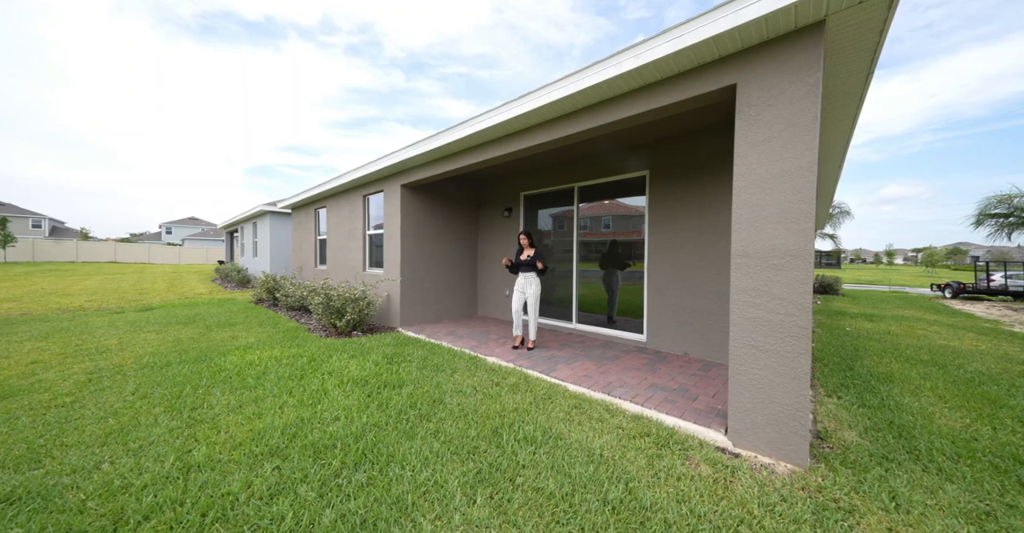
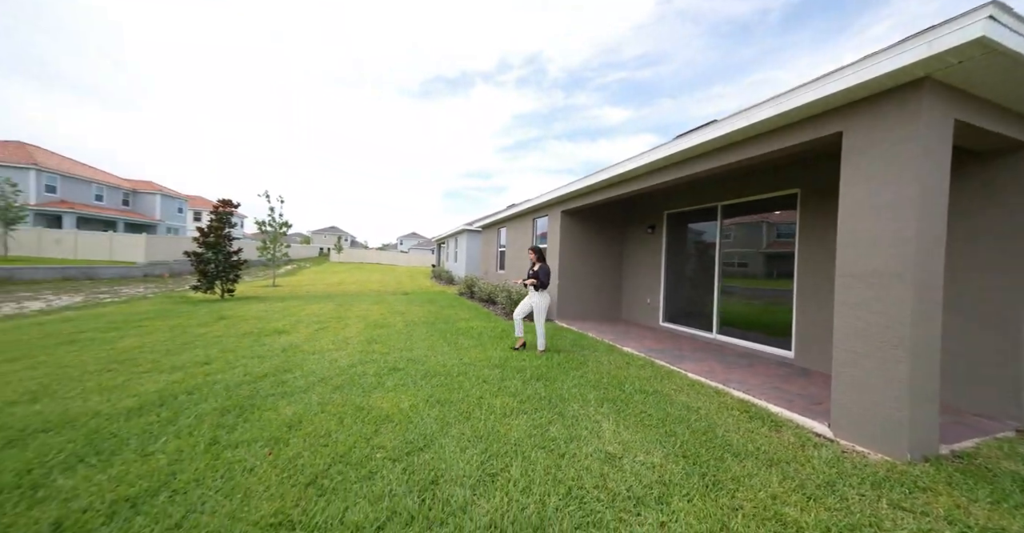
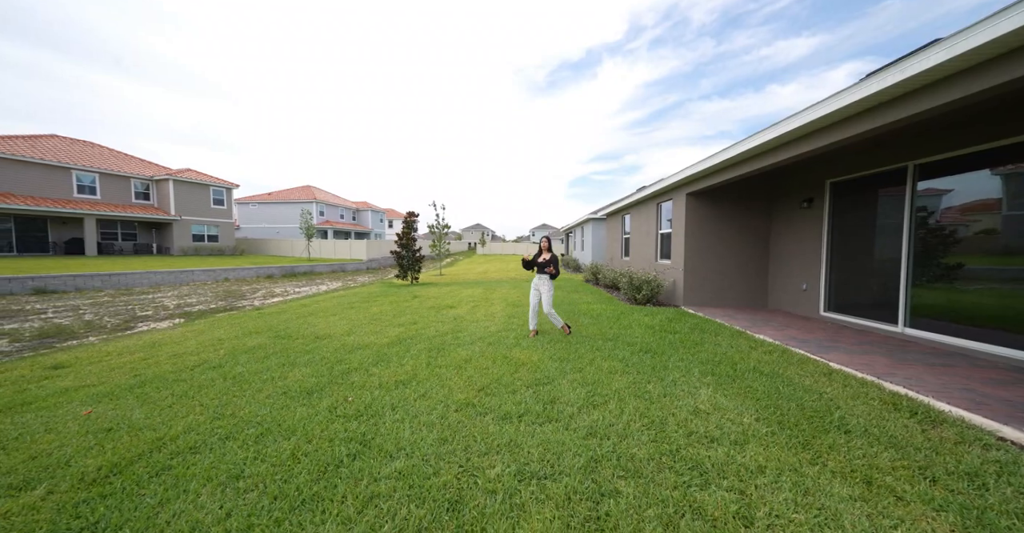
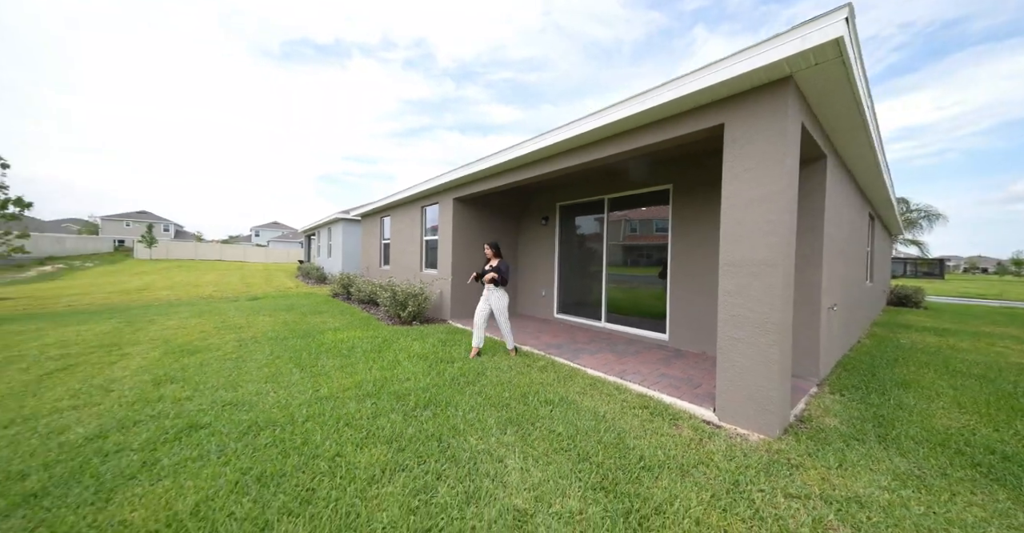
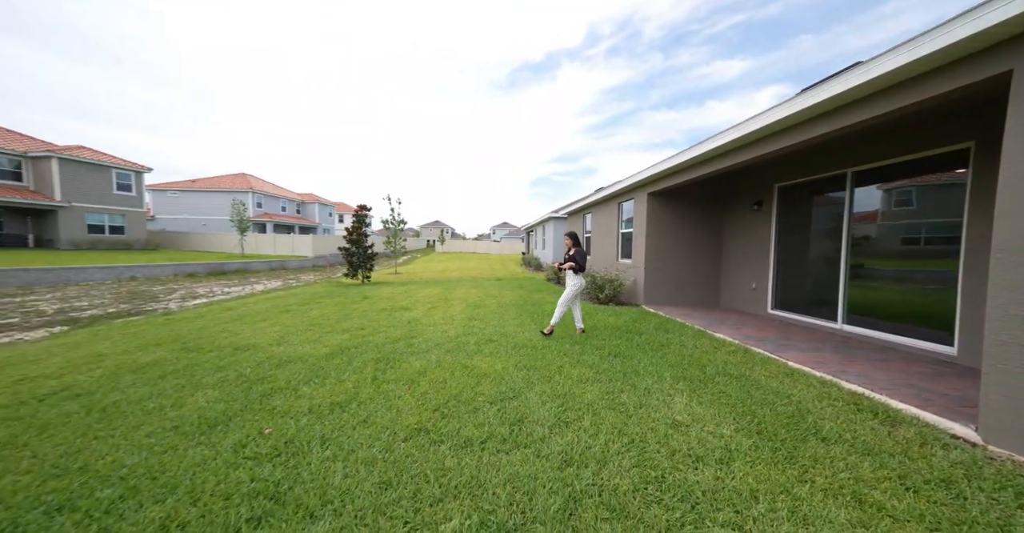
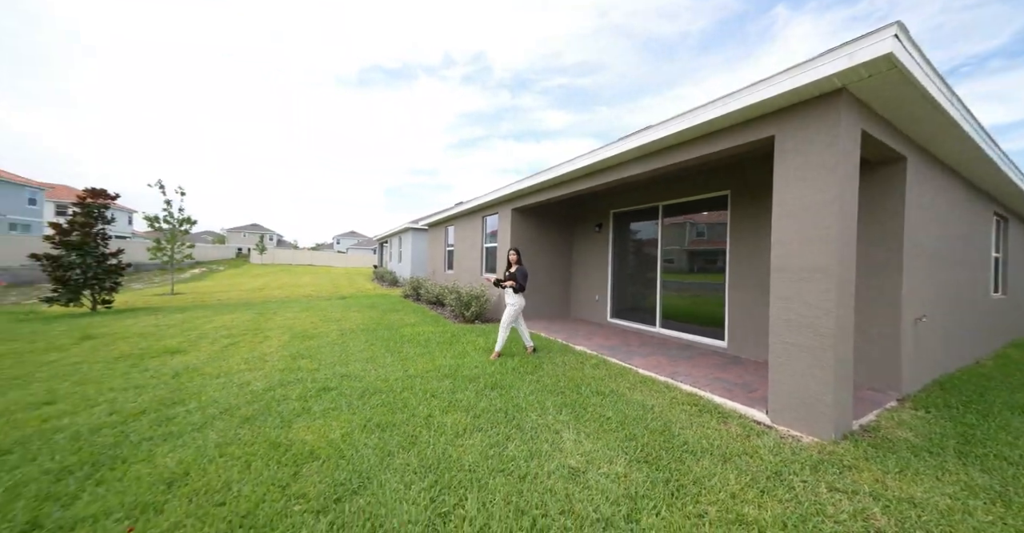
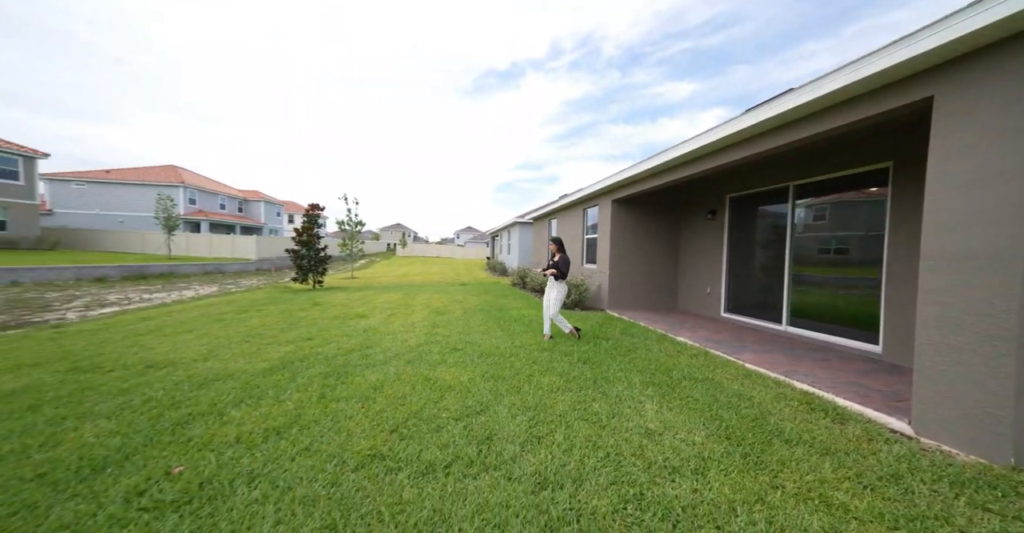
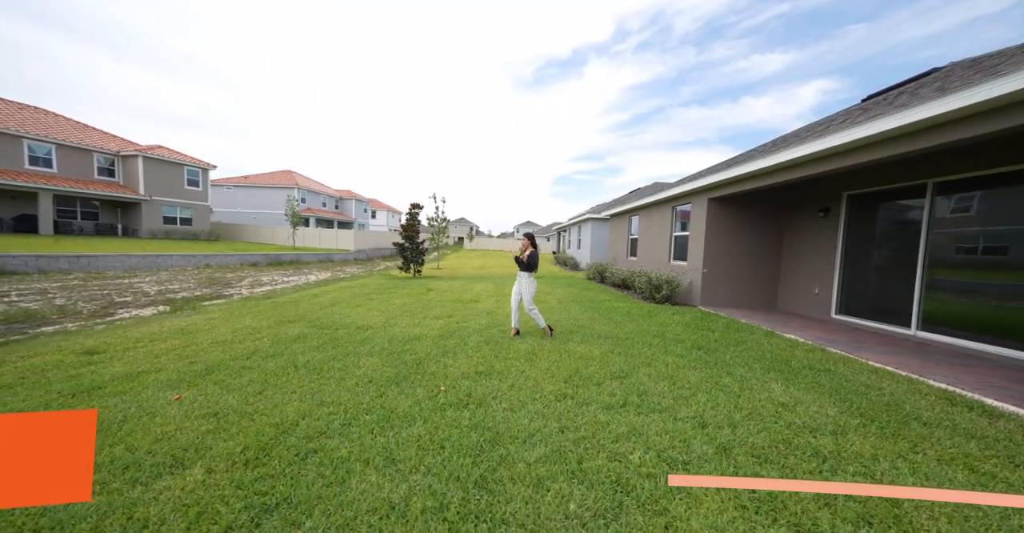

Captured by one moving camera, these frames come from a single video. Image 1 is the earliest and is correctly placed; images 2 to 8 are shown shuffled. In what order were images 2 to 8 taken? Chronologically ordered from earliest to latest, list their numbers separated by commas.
4, 6, 2, 7, 5, 3, 8
